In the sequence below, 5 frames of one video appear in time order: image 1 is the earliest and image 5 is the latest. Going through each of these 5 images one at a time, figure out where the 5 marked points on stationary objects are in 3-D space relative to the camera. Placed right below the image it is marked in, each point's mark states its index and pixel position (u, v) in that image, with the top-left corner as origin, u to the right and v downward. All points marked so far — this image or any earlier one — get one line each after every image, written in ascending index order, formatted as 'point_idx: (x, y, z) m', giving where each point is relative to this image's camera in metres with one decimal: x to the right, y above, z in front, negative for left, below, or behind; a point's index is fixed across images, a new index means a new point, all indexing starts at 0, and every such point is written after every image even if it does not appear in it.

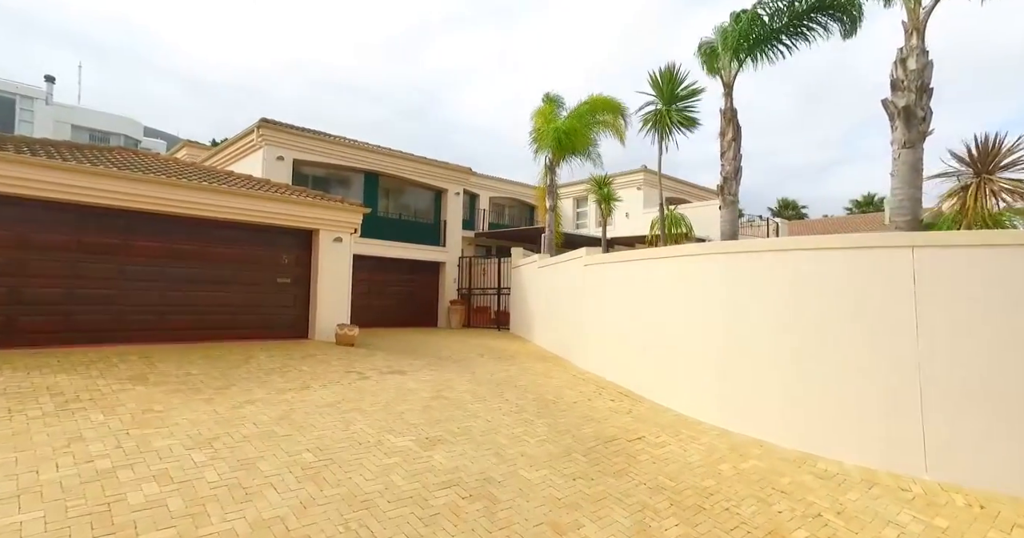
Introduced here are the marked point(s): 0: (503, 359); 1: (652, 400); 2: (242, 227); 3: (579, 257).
0: (-0.2, -1.9, +12.0) m
1: (+2.4, -2.2, +9.6) m
2: (-5.5, +0.8, +11.5) m
3: (+1.6, +0.2, +12.9) m
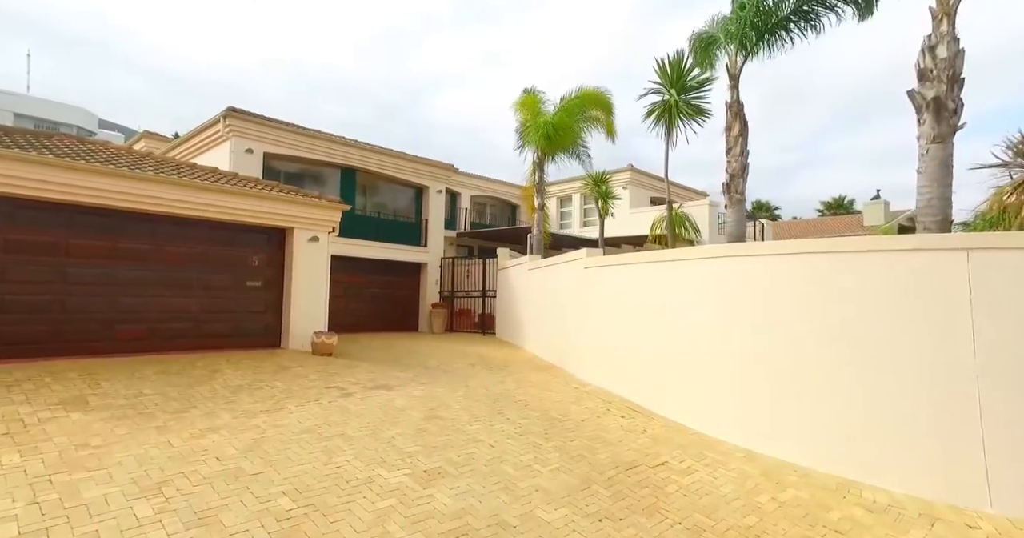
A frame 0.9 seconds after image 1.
0: (-0.4, -2.0, +11.1) m
1: (+2.4, -2.3, +8.9) m
2: (-5.6, +0.8, +10.3) m
3: (+1.4, +0.2, +12.0) m
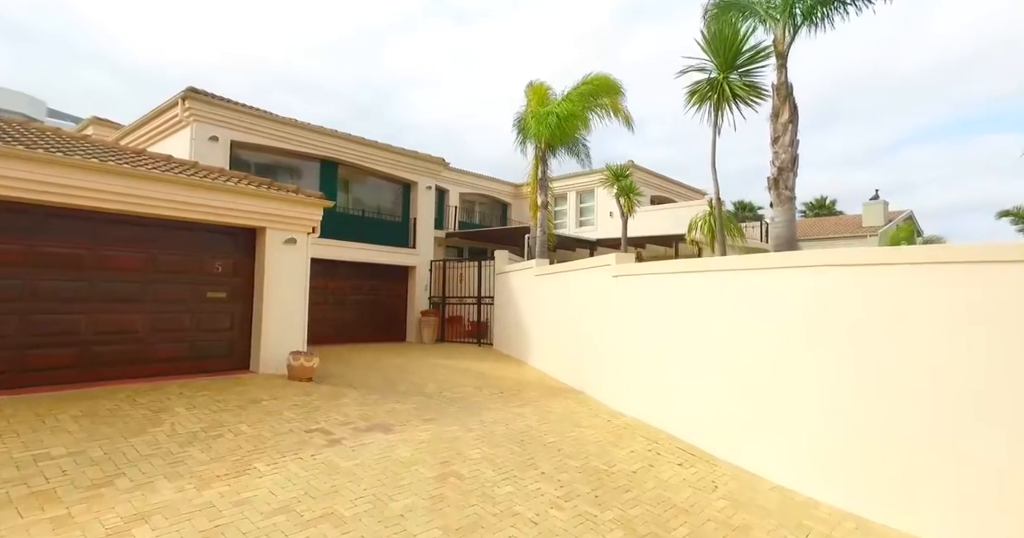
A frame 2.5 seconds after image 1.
0: (-0.1, -2.1, +9.4) m
1: (+2.7, -2.4, +7.3) m
2: (-5.3, +0.7, +8.4) m
3: (+1.6, +0.1, +10.4) m
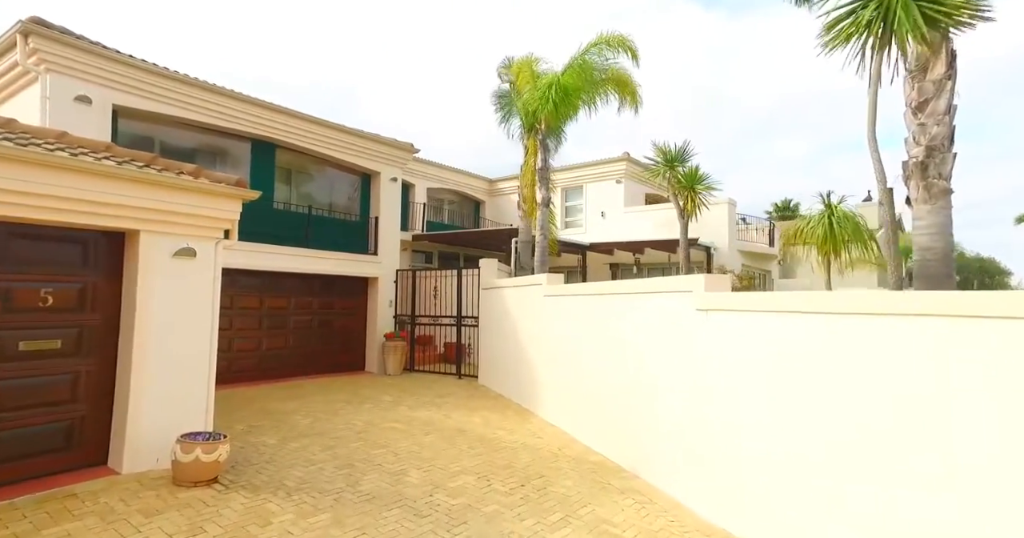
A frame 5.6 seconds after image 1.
0: (+0.2, -2.4, +5.9) m
1: (+3.2, -2.7, +4.0) m
2: (-4.9, +0.4, +4.6) m
3: (+1.8, -0.2, +7.1) m
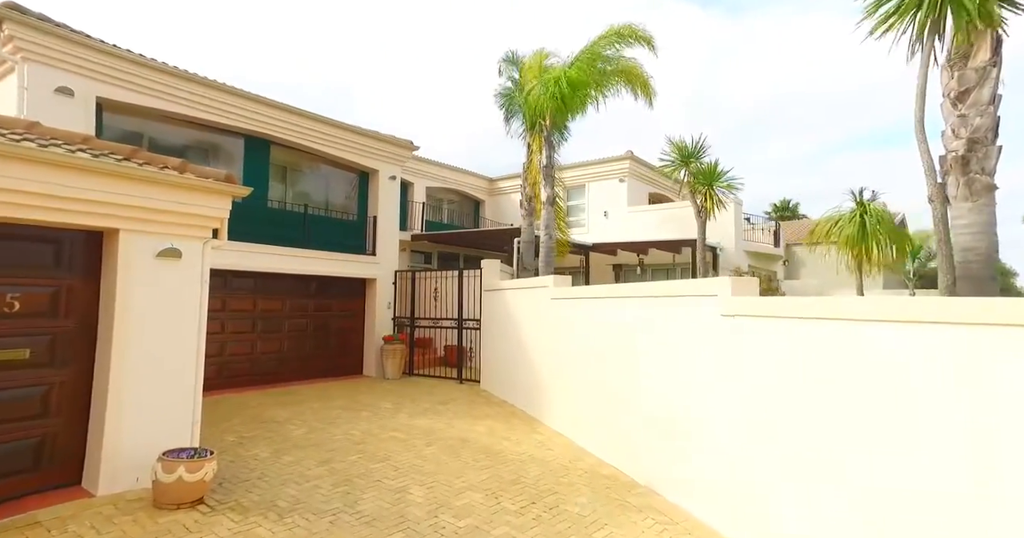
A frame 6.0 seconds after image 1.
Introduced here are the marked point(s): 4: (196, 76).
0: (+0.3, -2.4, +5.5) m
1: (+3.3, -2.7, +3.6) m
2: (-4.8, +0.4, +4.1) m
3: (+1.9, -0.3, +6.6) m
4: (-5.7, +3.5, +10.5) m
